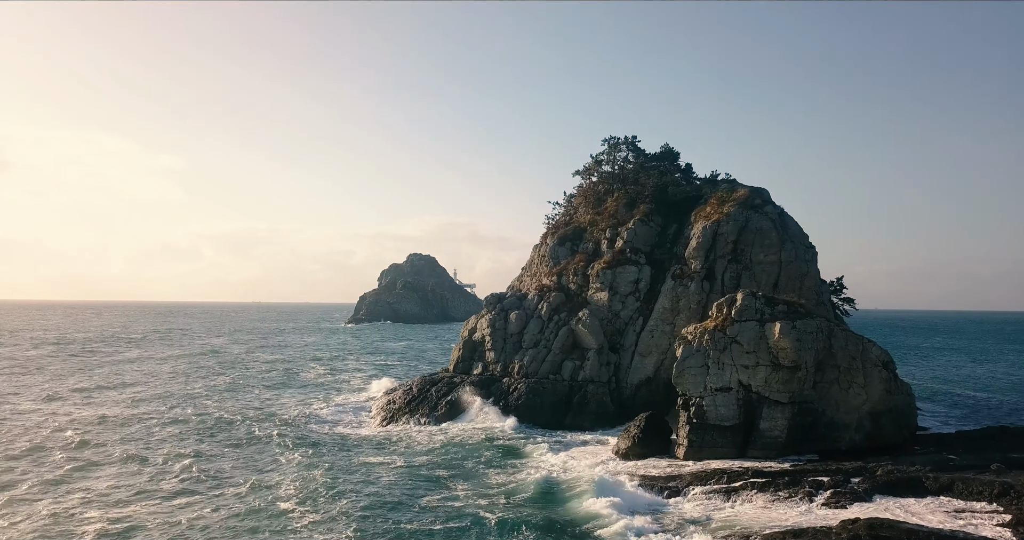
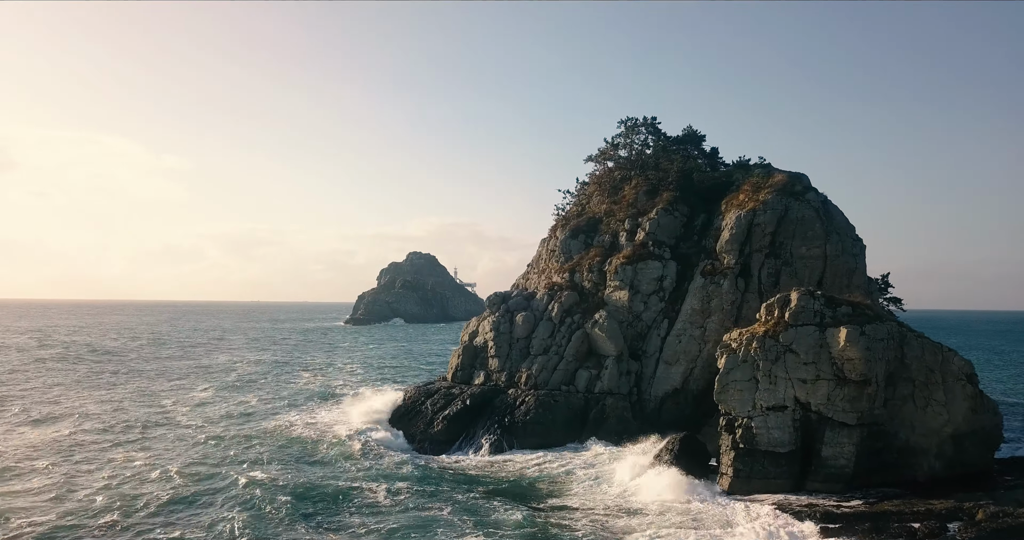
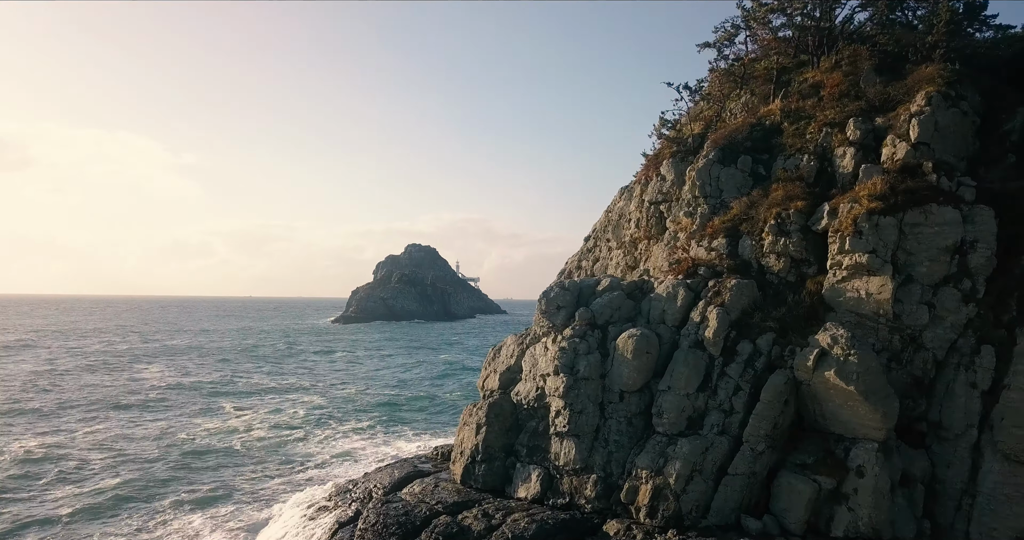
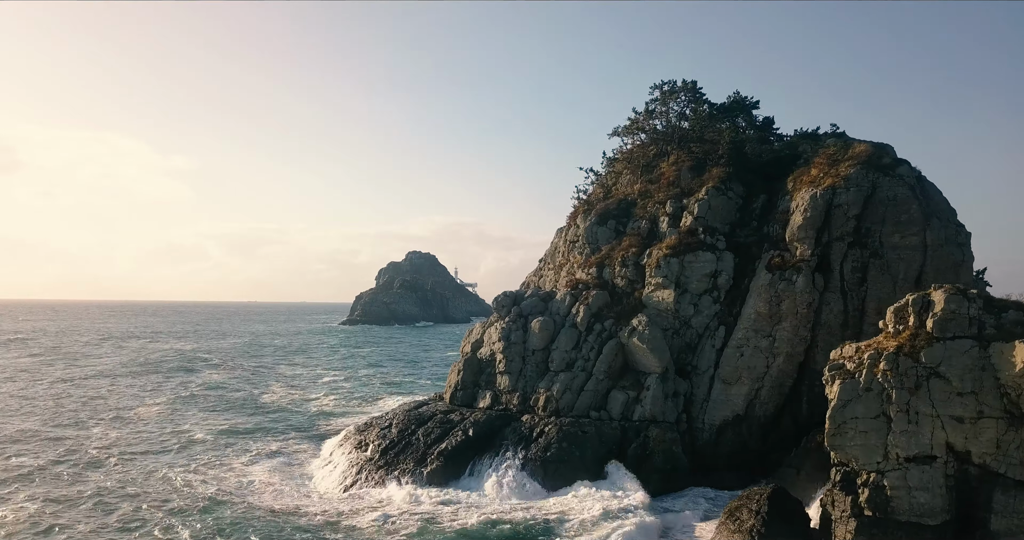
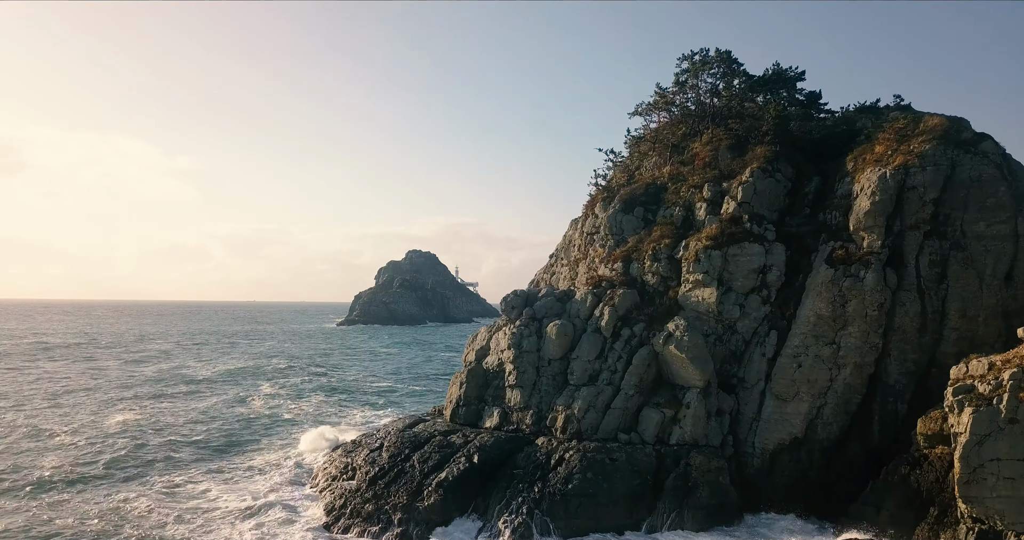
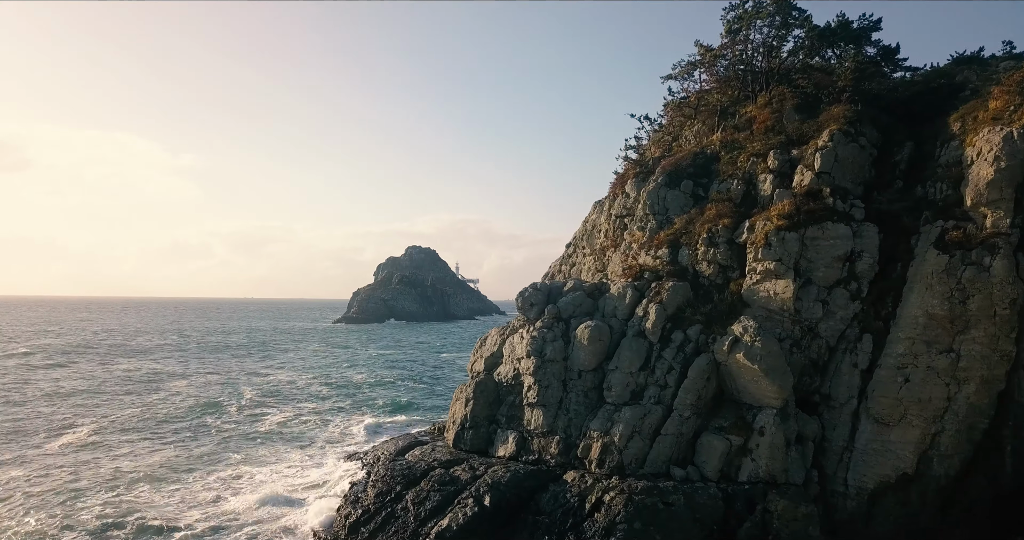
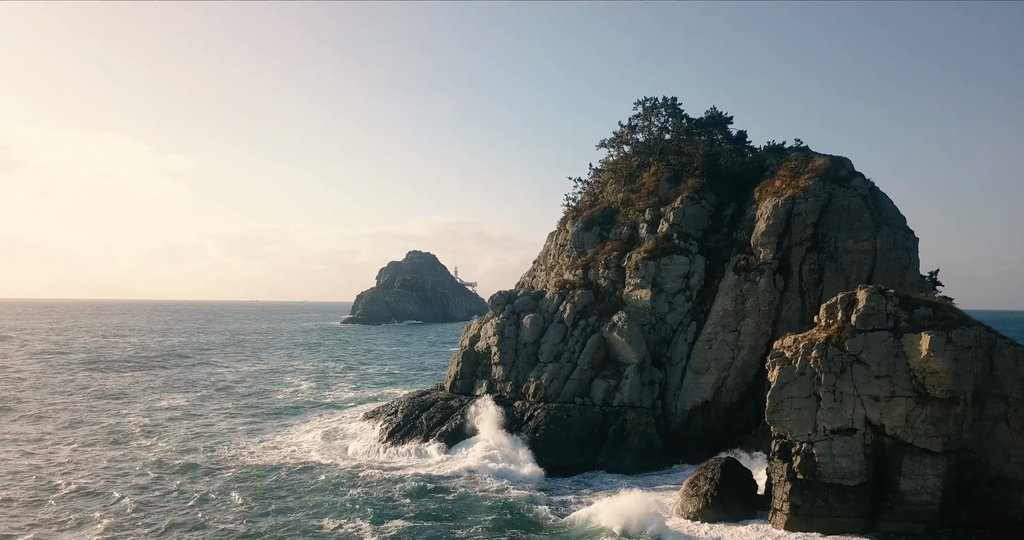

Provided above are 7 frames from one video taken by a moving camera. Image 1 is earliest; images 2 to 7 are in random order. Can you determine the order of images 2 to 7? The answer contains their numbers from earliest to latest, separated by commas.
2, 7, 4, 5, 6, 3
